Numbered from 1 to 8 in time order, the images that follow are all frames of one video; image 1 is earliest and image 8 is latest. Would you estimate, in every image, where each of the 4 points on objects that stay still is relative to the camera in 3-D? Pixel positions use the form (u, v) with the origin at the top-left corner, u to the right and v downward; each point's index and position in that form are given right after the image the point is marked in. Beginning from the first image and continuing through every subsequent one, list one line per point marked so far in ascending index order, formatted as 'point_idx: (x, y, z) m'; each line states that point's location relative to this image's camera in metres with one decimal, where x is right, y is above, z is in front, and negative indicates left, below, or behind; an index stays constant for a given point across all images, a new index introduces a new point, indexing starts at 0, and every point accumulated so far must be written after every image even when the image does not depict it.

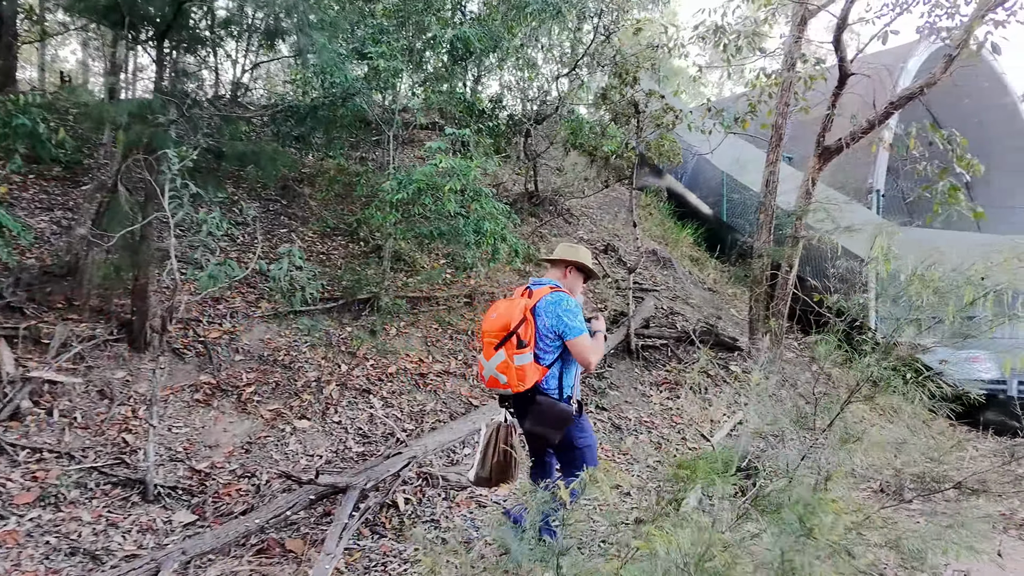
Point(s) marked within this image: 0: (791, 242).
0: (+2.9, +0.5, +6.4) m
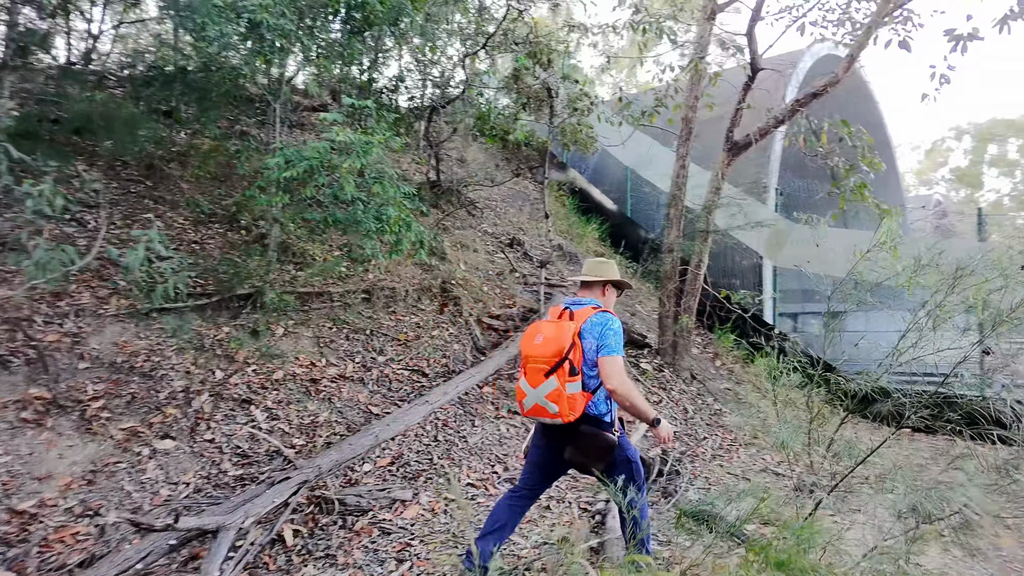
0: (+2.0, +0.5, +6.3) m
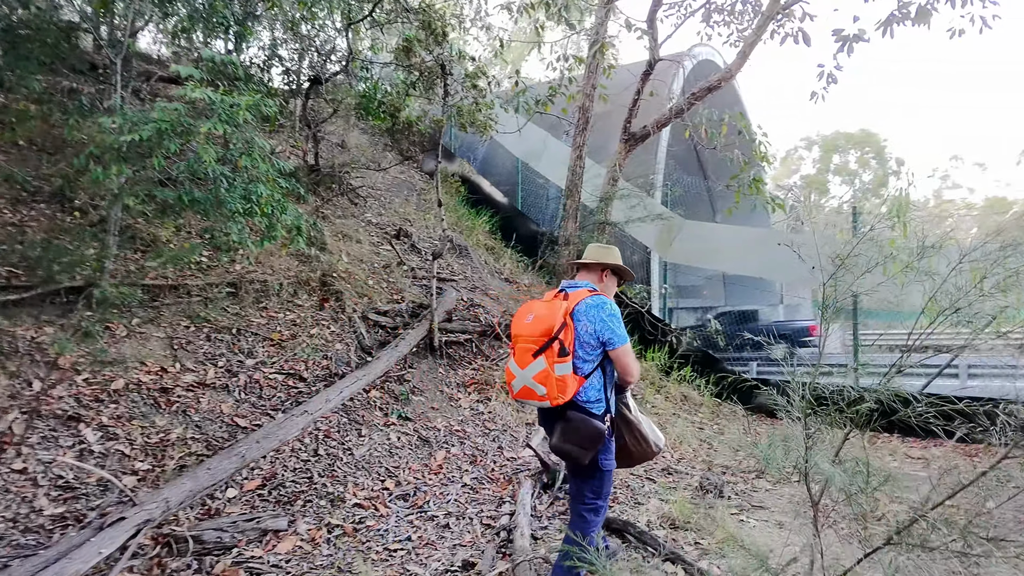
0: (+0.9, +0.6, +6.2) m
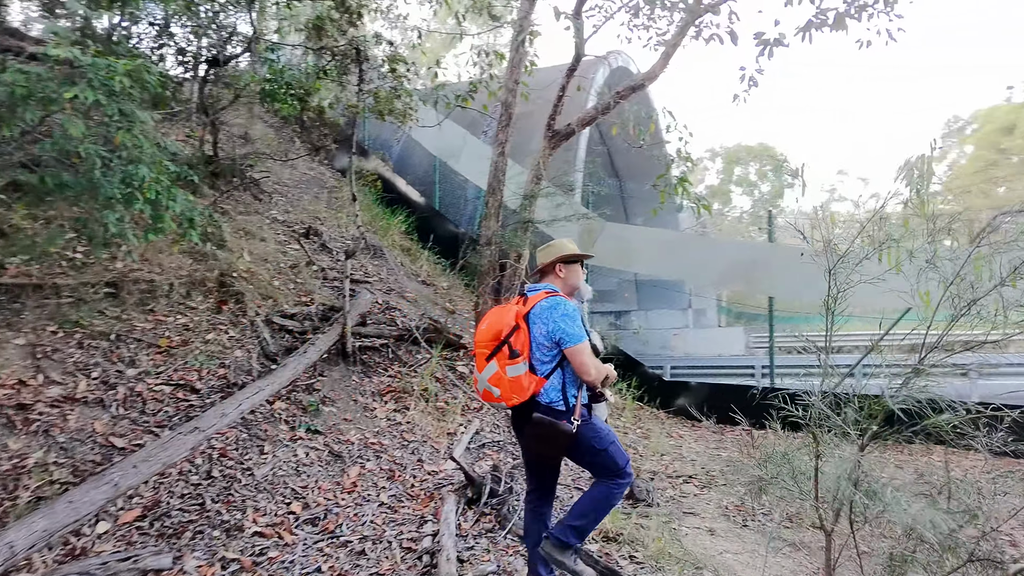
0: (+0.1, +0.6, +6.0) m
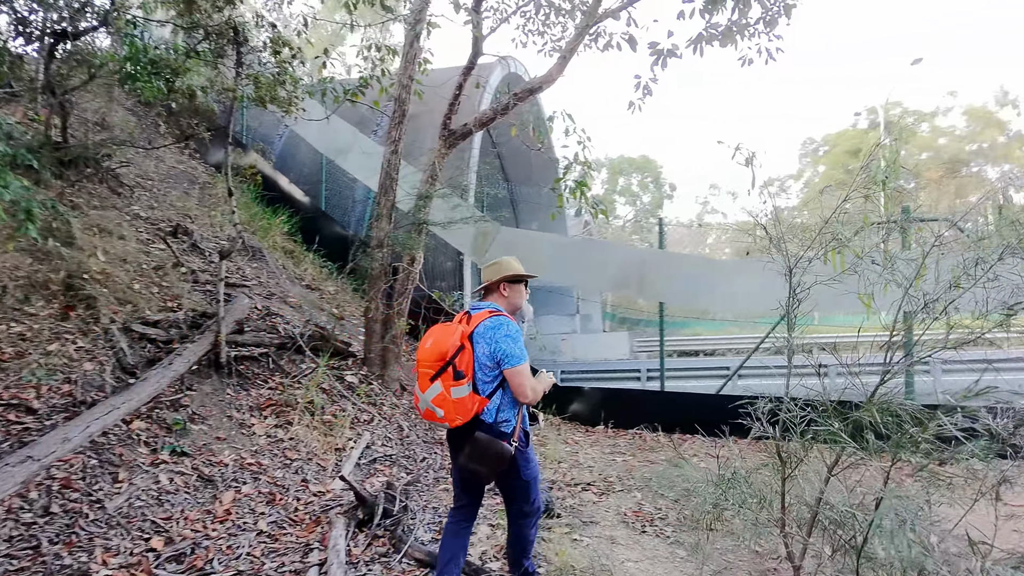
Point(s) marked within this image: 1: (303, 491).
0: (-0.9, +0.5, +5.7) m
1: (-1.3, -1.3, +3.9) m
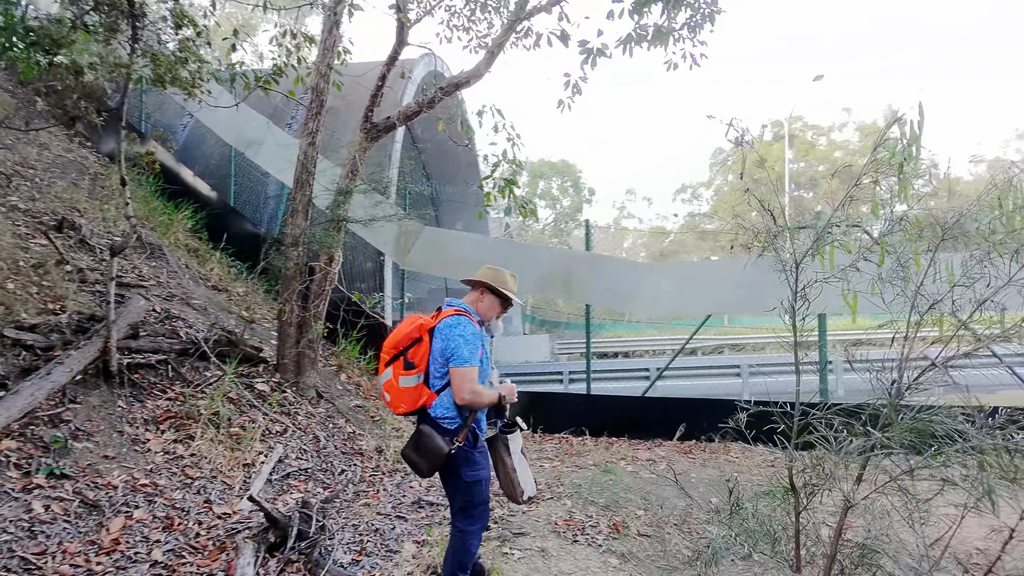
0: (-1.6, +0.5, +5.4) m
1: (-1.8, -1.3, +3.5) m
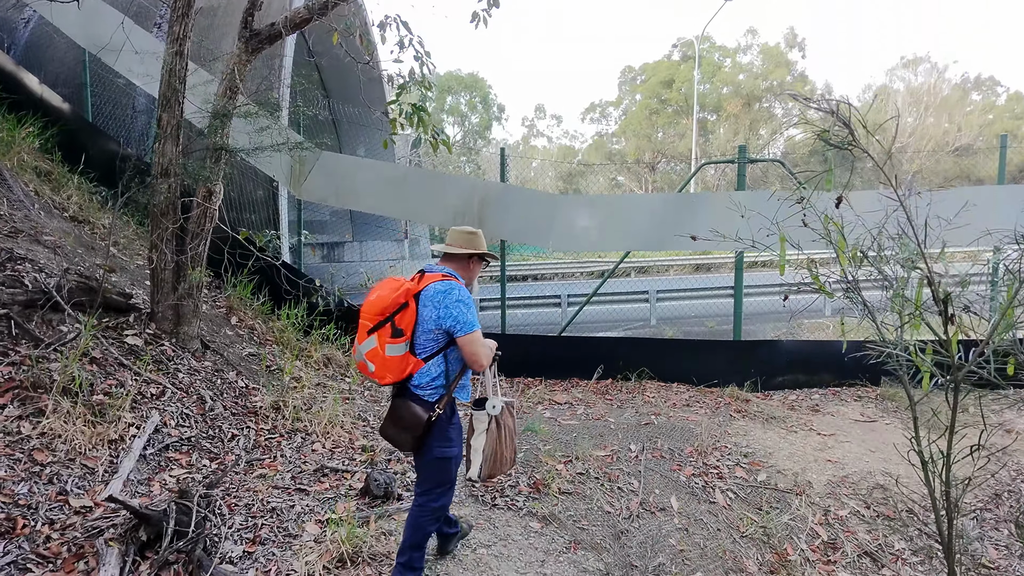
0: (-2.3, +1.0, +4.6) m
1: (-2.2, -1.1, +3.0) m
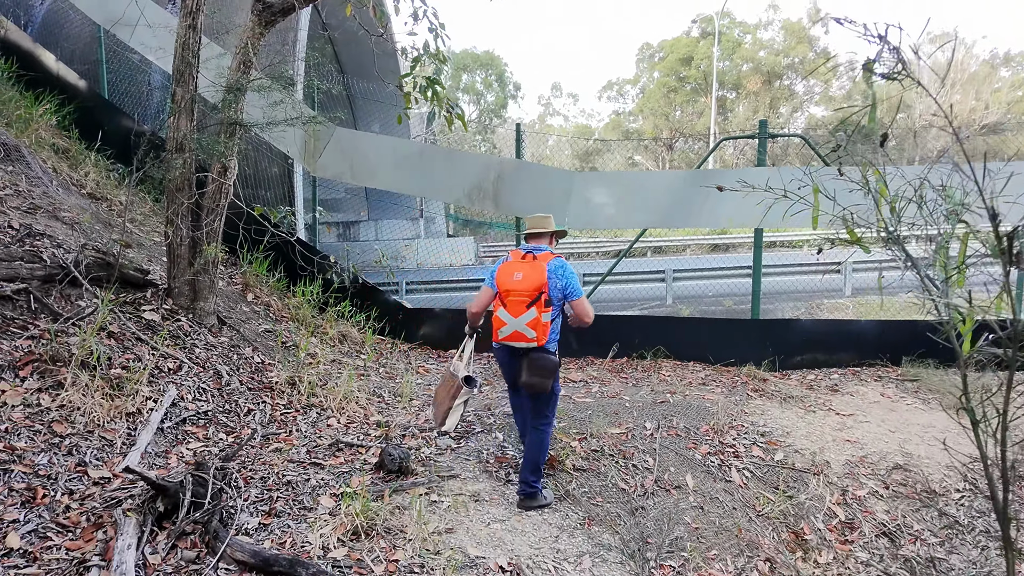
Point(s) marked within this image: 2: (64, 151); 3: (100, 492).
0: (-2.2, +1.2, +4.6) m
1: (-2.1, -0.9, +3.0) m
2: (-5.0, +1.5, +6.7) m
3: (-2.0, -1.0, +2.9) m
